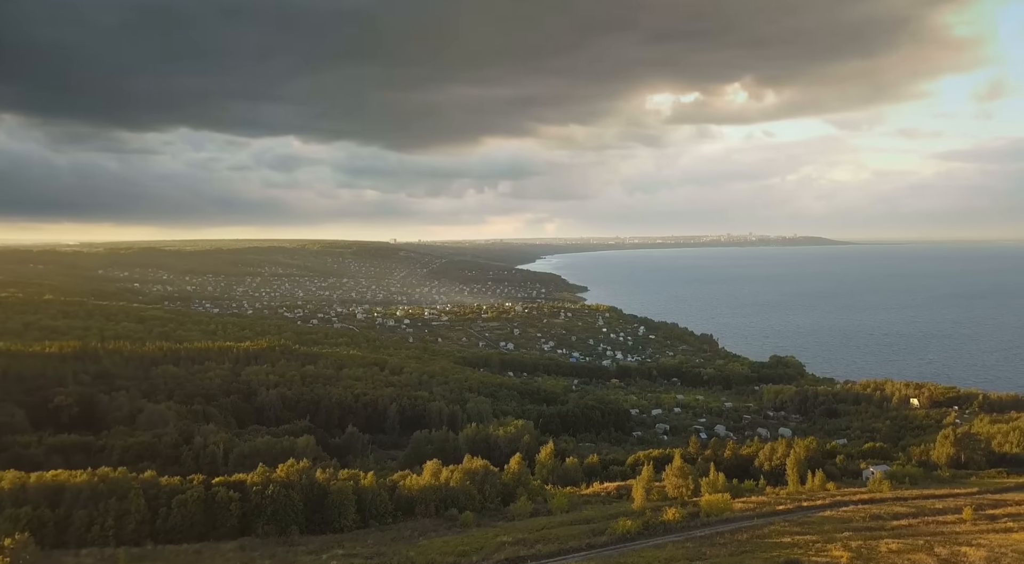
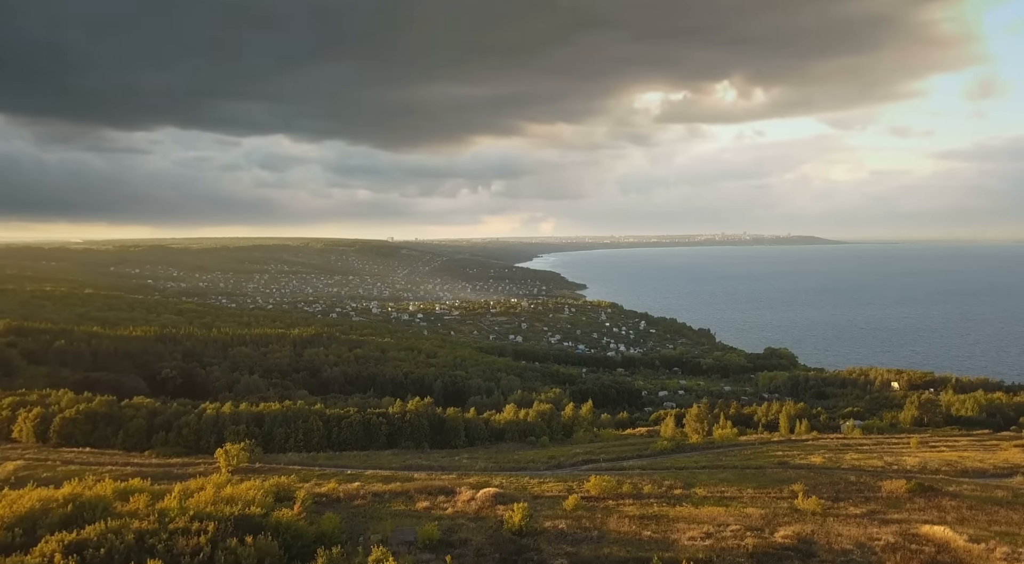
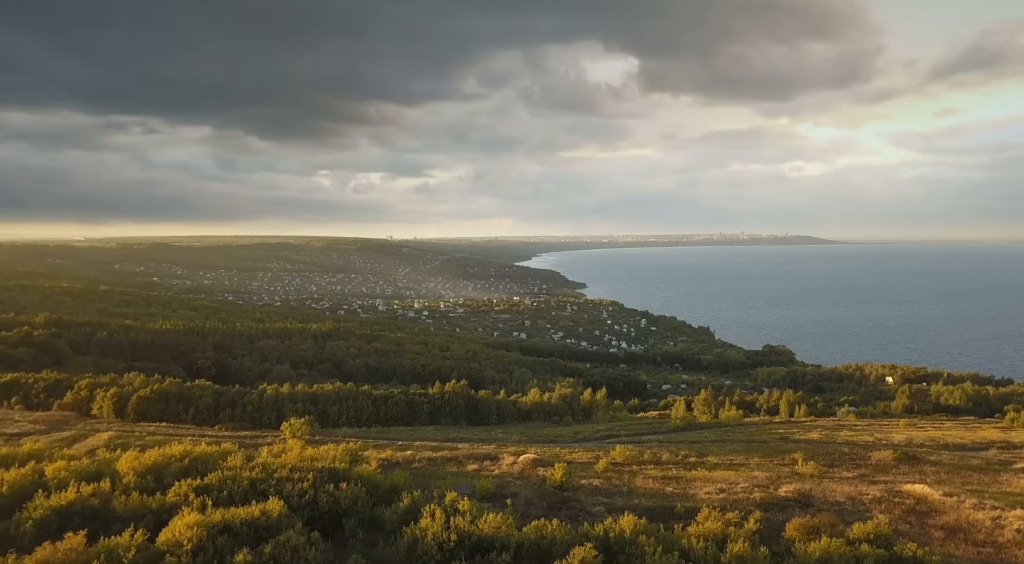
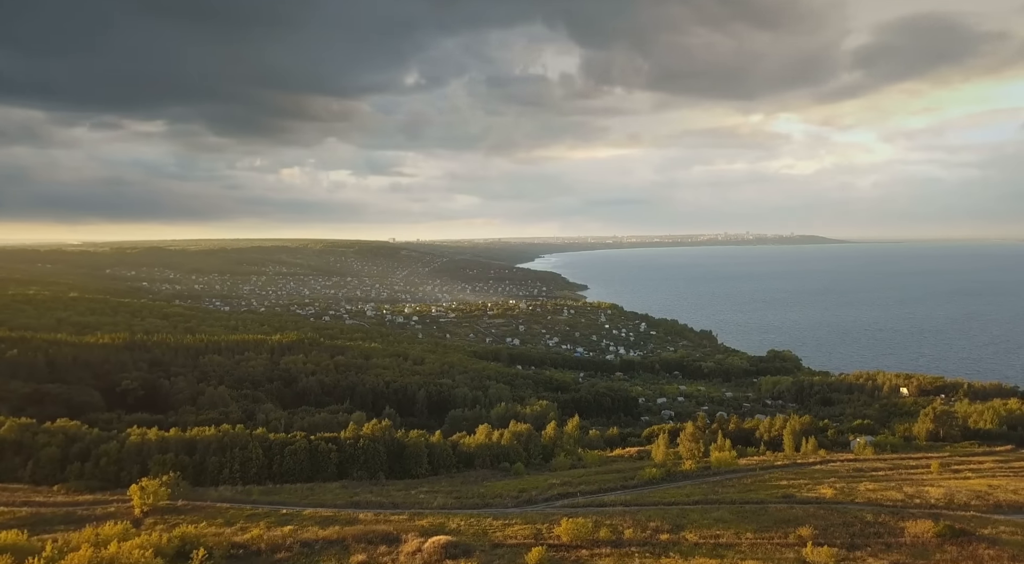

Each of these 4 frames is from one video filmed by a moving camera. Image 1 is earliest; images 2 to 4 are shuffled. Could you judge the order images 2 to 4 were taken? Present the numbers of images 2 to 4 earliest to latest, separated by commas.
4, 2, 3
